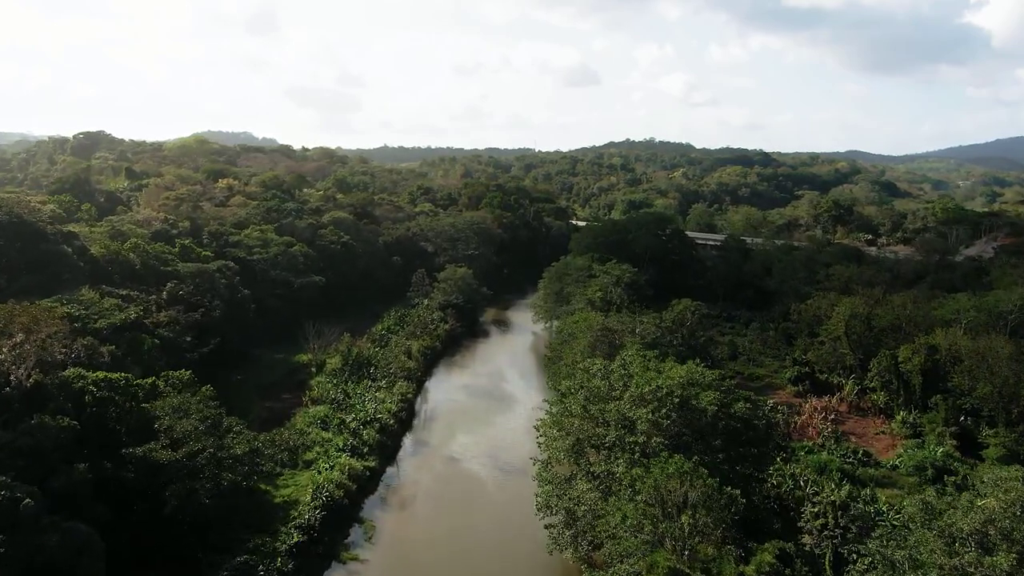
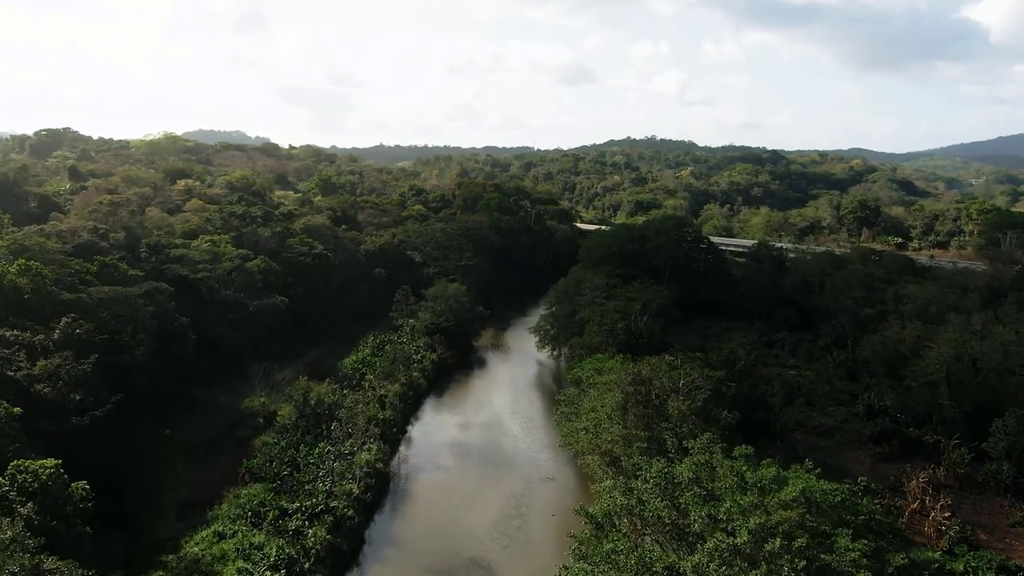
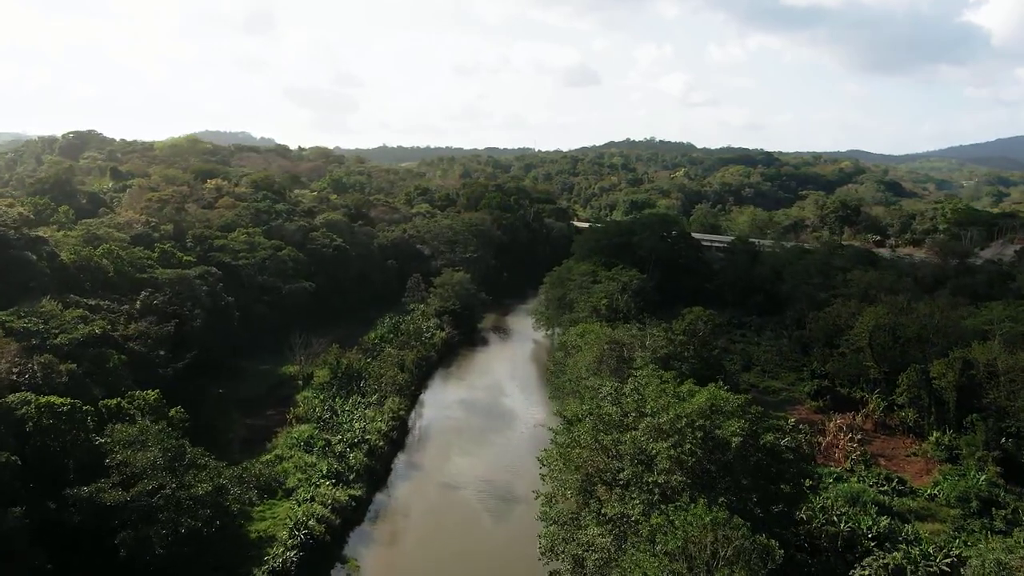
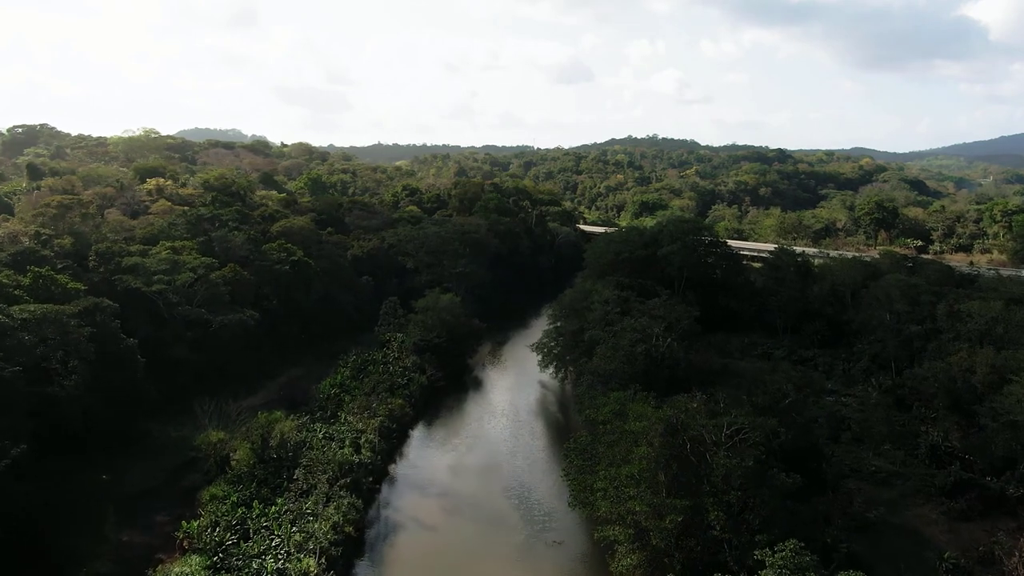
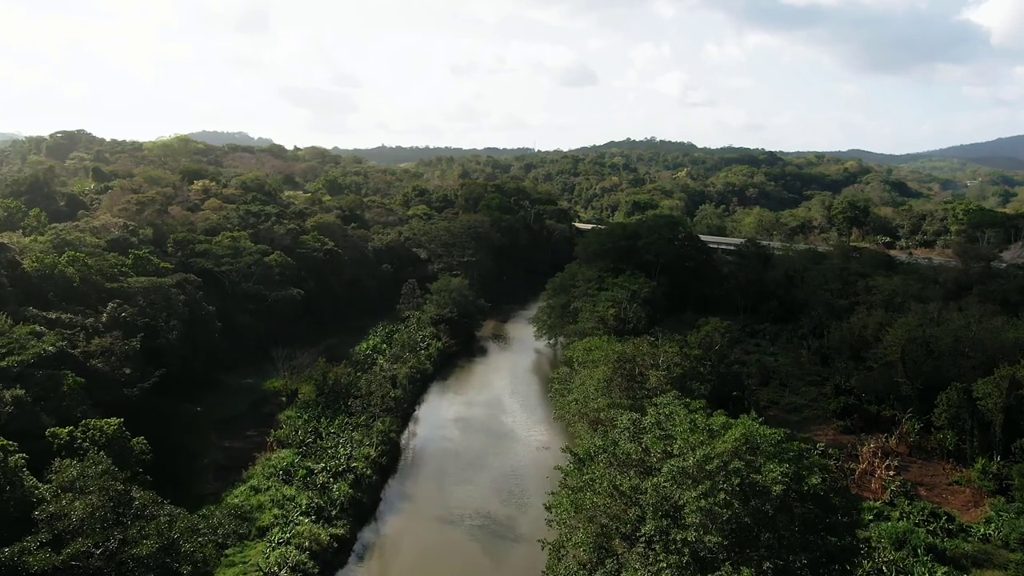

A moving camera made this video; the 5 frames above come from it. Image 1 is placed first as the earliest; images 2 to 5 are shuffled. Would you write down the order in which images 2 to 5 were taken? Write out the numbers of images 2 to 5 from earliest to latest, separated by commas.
3, 5, 2, 4
